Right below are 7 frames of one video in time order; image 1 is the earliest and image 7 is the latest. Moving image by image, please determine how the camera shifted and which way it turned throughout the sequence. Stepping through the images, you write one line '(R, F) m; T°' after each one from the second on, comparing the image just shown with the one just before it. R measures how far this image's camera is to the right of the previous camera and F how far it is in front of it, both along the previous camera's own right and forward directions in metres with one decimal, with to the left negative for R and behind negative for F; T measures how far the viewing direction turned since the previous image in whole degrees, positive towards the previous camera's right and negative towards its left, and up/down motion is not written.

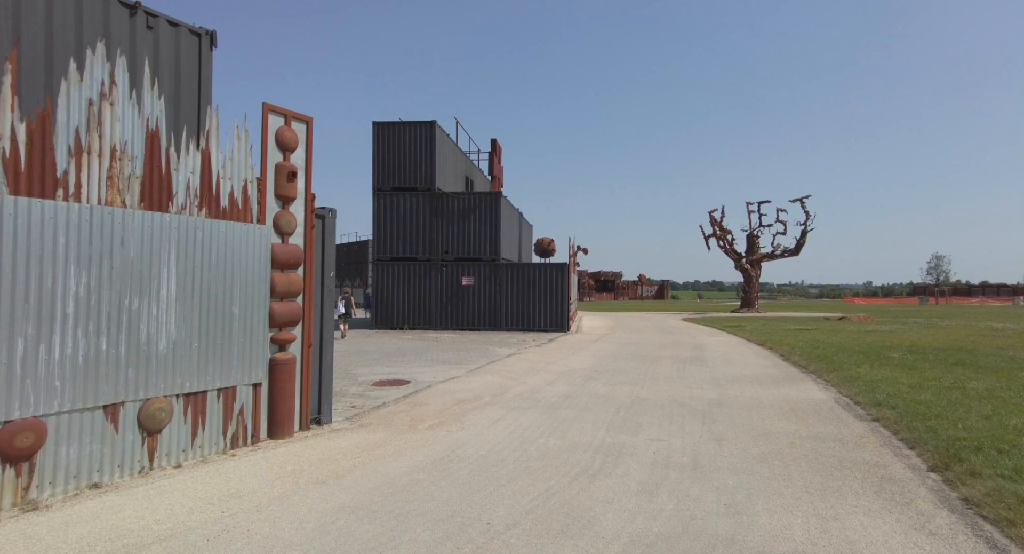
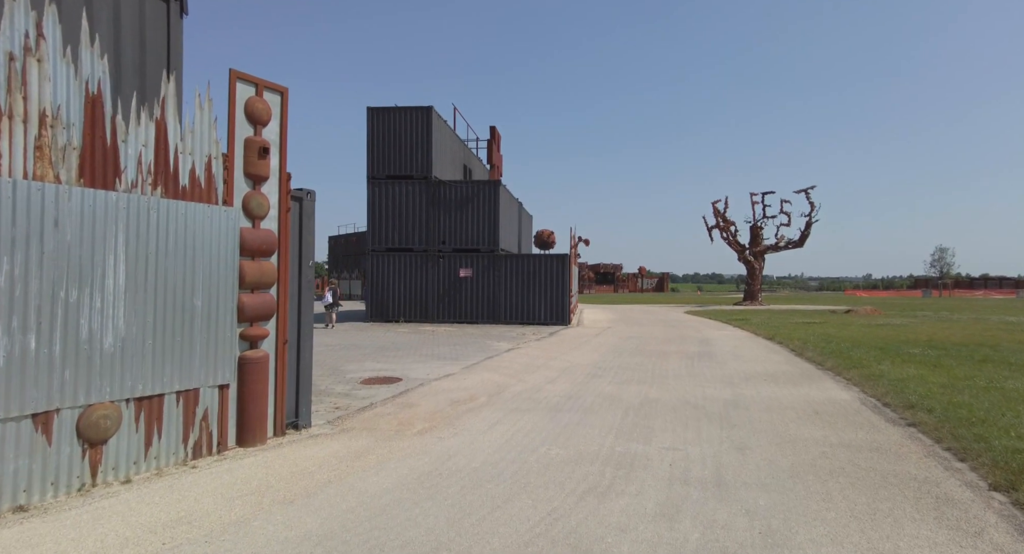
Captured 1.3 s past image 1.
(0.0, +0.7) m; 0°
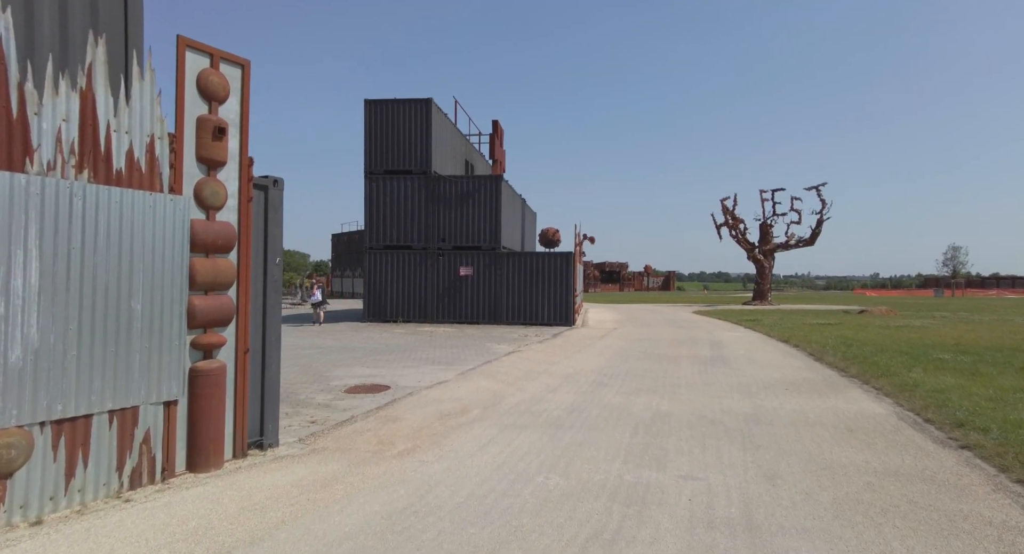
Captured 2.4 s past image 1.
(+0.1, +0.8) m; 0°
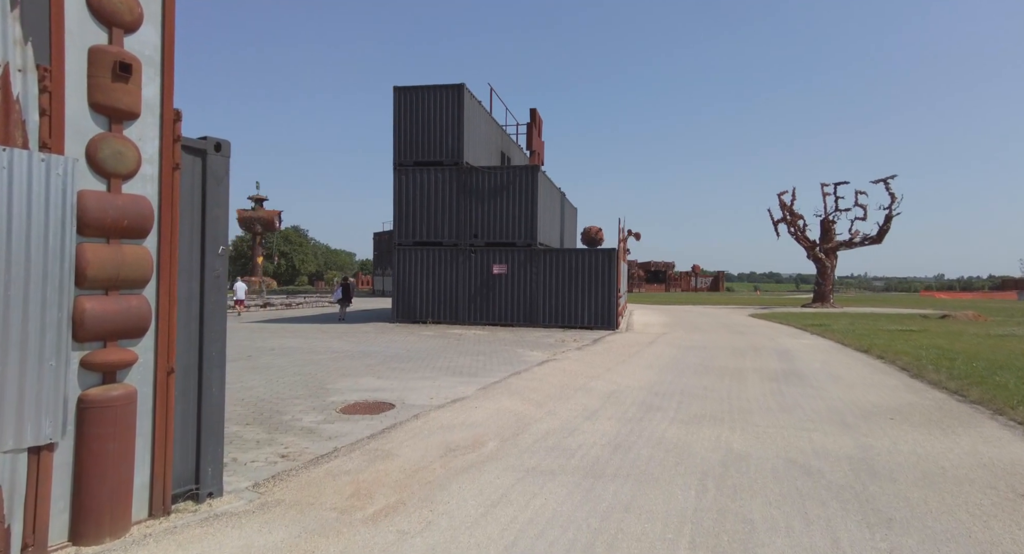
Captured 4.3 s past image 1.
(+0.2, +1.7) m; -4°
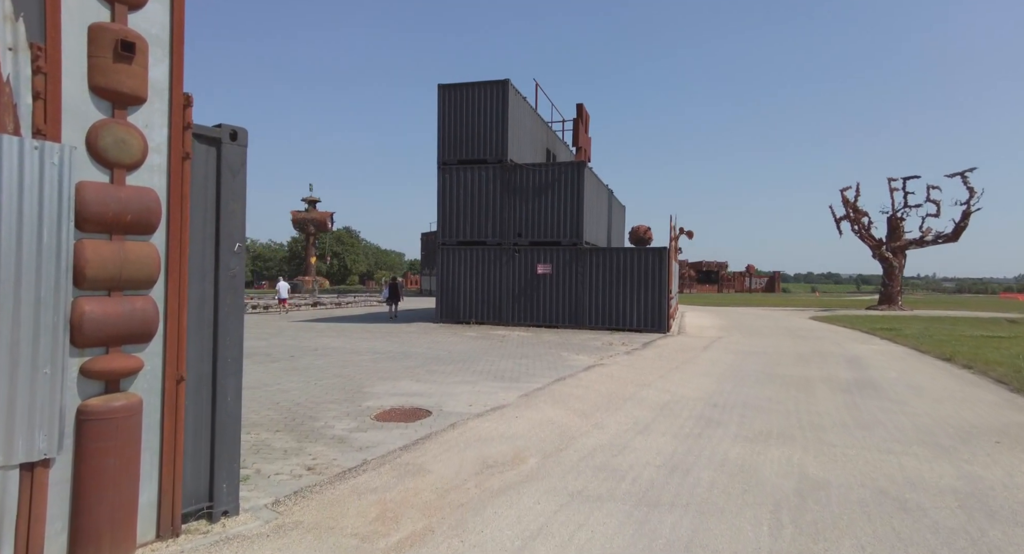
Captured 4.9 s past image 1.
(0.0, +0.5) m; -4°
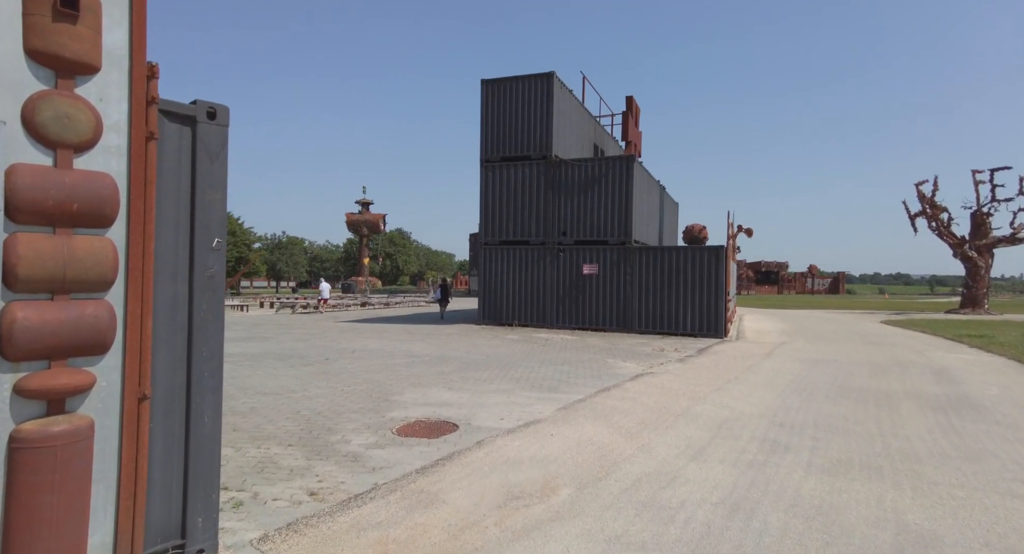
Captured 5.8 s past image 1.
(+0.2, +0.8) m; -5°
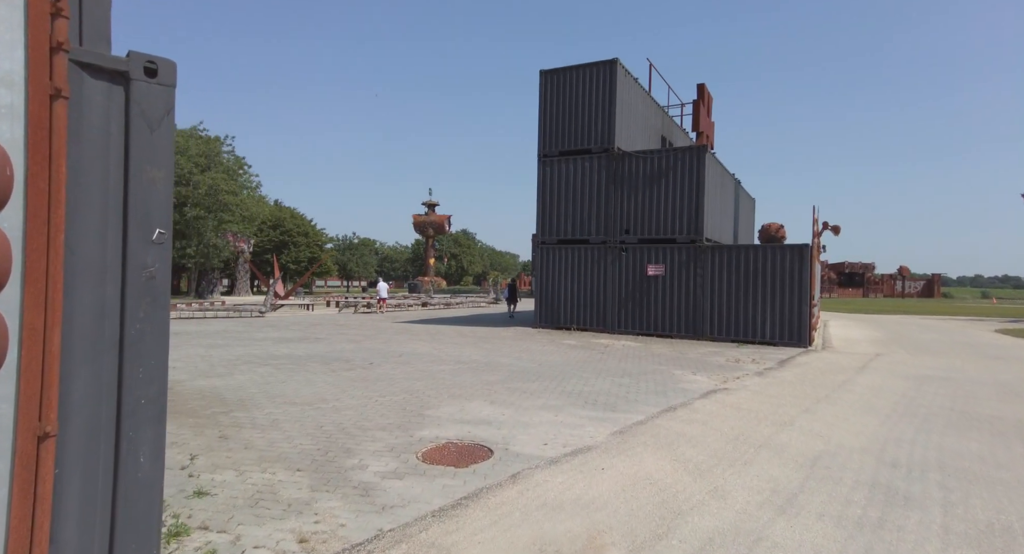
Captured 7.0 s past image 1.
(+0.2, +1.0) m; -6°
